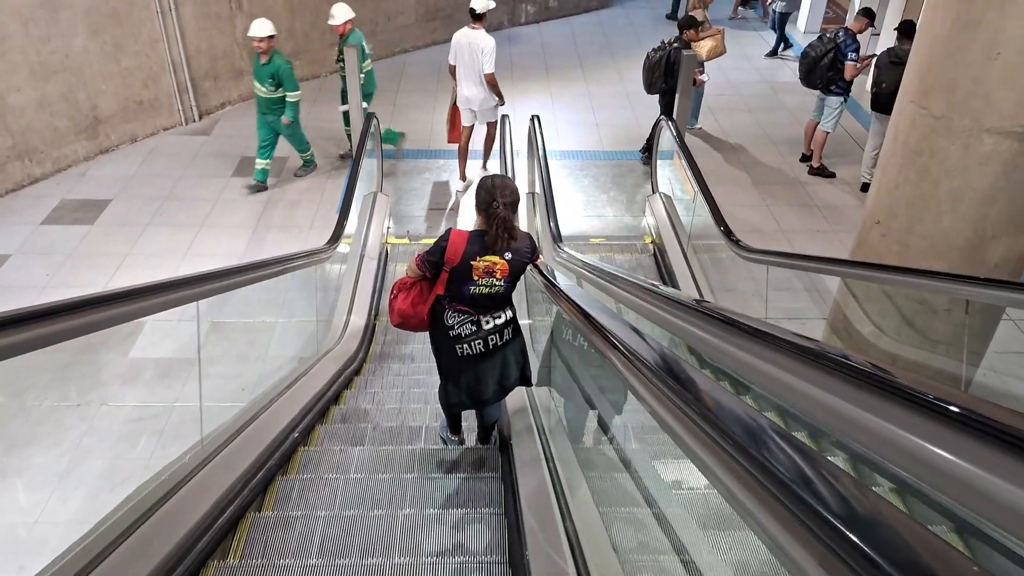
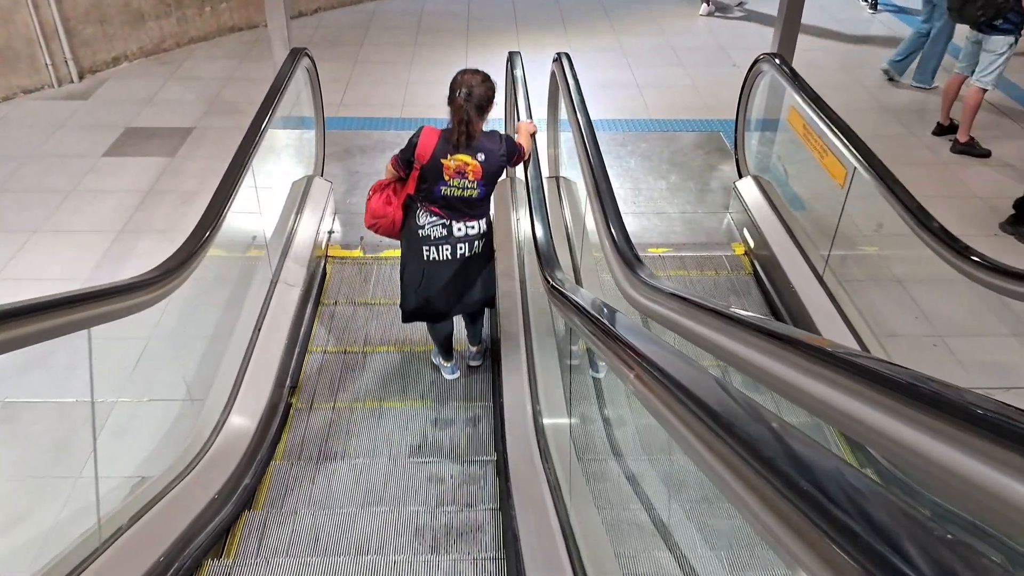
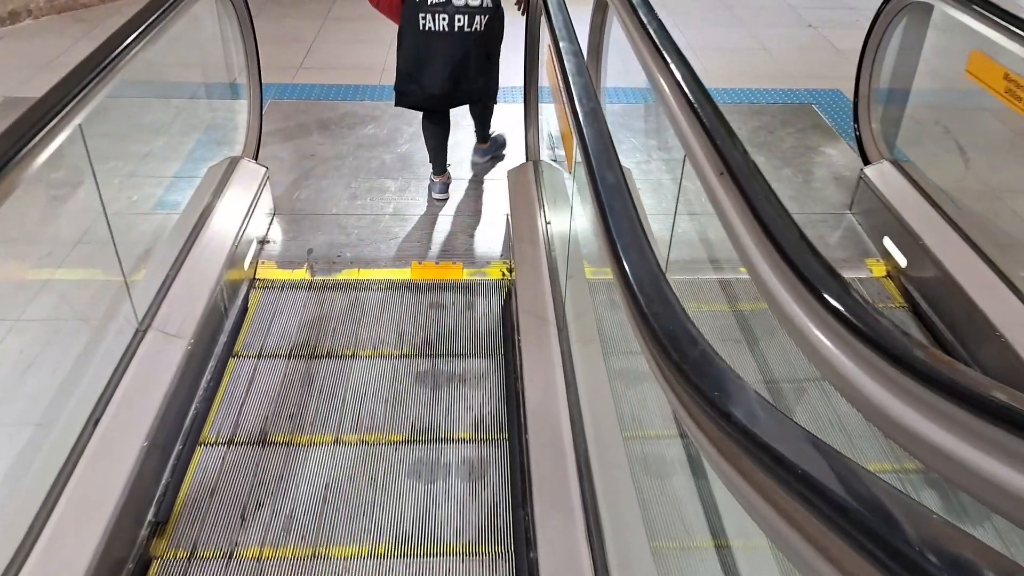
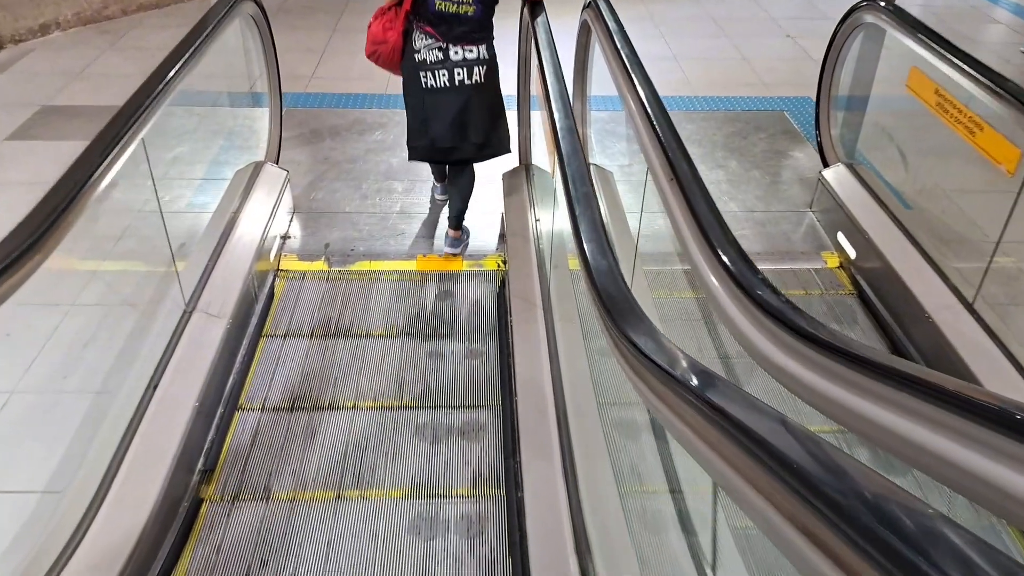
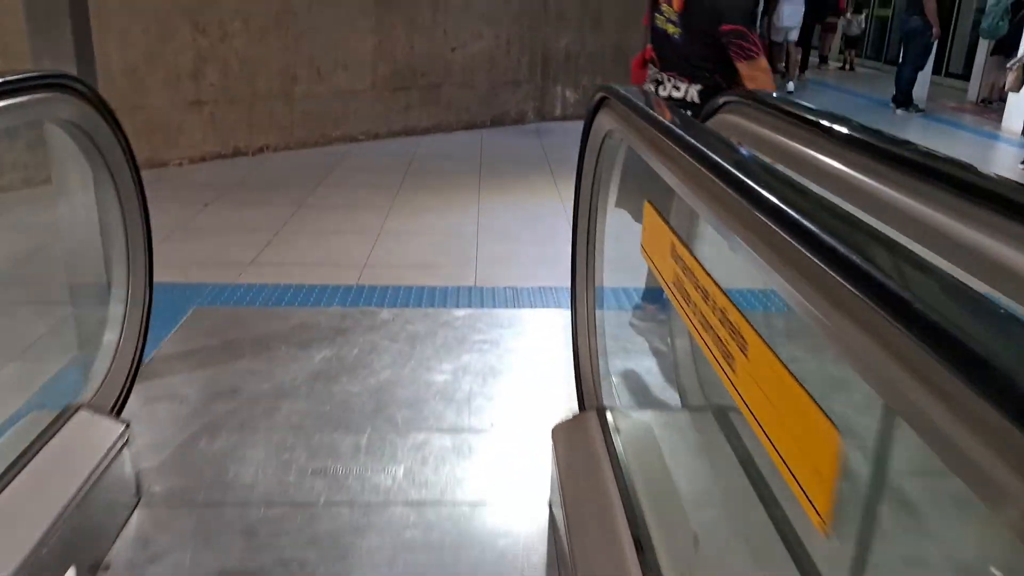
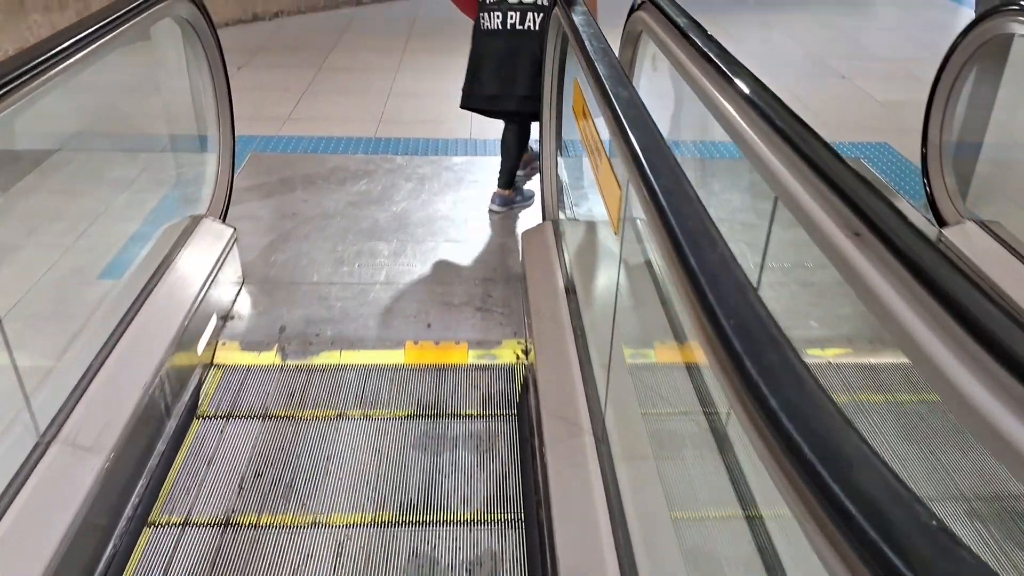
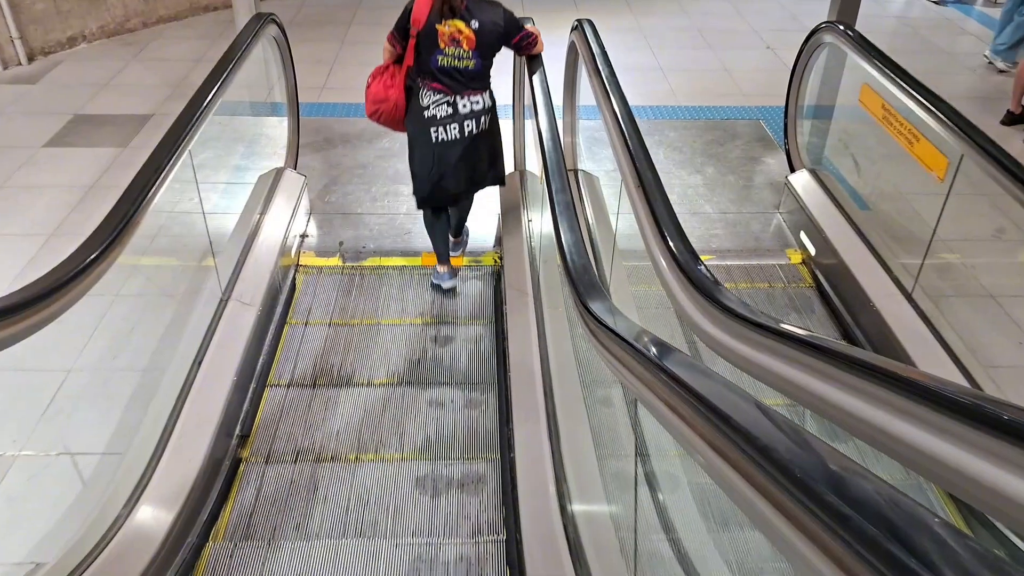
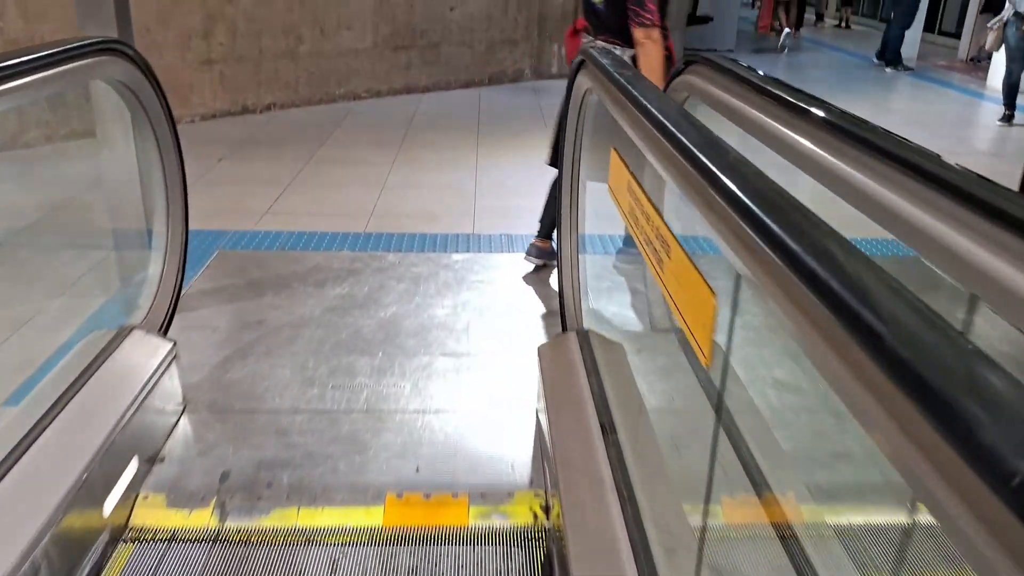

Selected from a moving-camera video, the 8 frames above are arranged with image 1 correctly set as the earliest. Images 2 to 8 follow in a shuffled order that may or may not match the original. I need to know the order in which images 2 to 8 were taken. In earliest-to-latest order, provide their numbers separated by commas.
2, 7, 4, 3, 6, 8, 5
